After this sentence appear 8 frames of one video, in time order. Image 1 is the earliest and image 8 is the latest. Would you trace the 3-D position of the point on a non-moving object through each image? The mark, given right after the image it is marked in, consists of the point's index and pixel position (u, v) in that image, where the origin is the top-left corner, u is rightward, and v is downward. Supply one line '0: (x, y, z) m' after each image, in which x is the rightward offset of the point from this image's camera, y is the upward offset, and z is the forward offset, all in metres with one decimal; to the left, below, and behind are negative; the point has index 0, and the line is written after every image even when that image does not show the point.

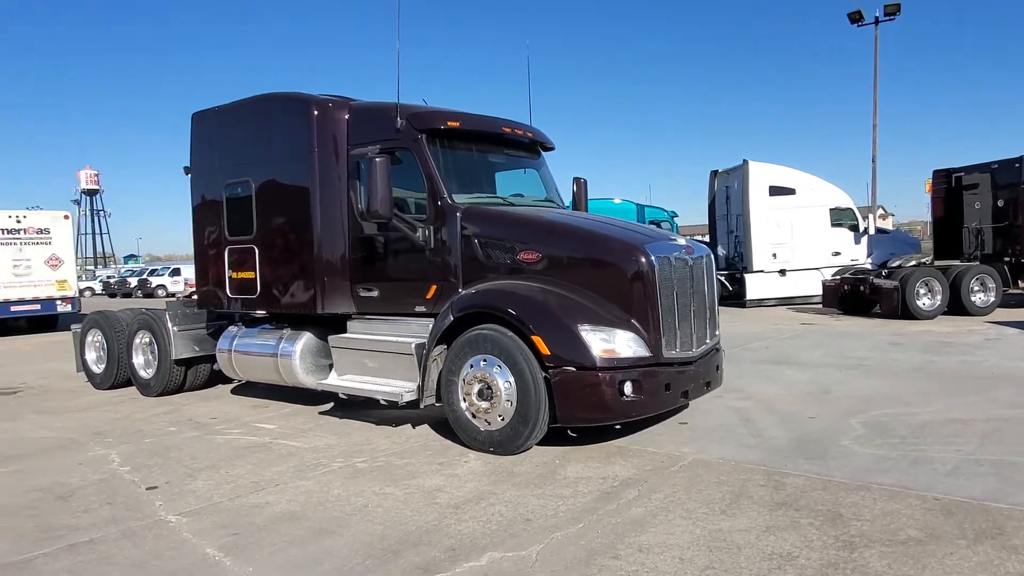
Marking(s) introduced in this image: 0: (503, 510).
0: (-0.1, -1.3, +4.4) m
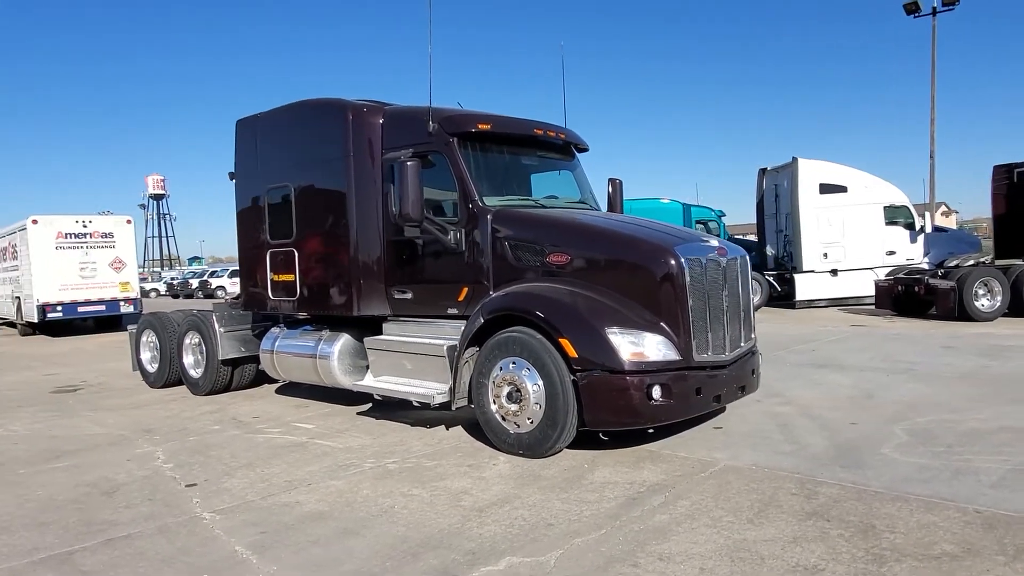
0: (+0.1, -1.4, +4.4) m
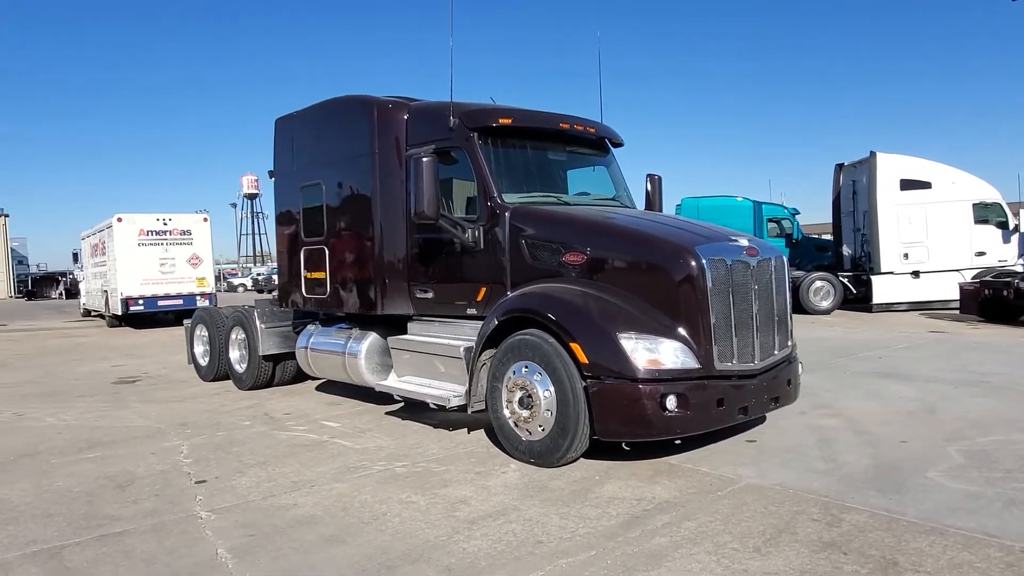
0: (0.0, -1.4, +4.1) m
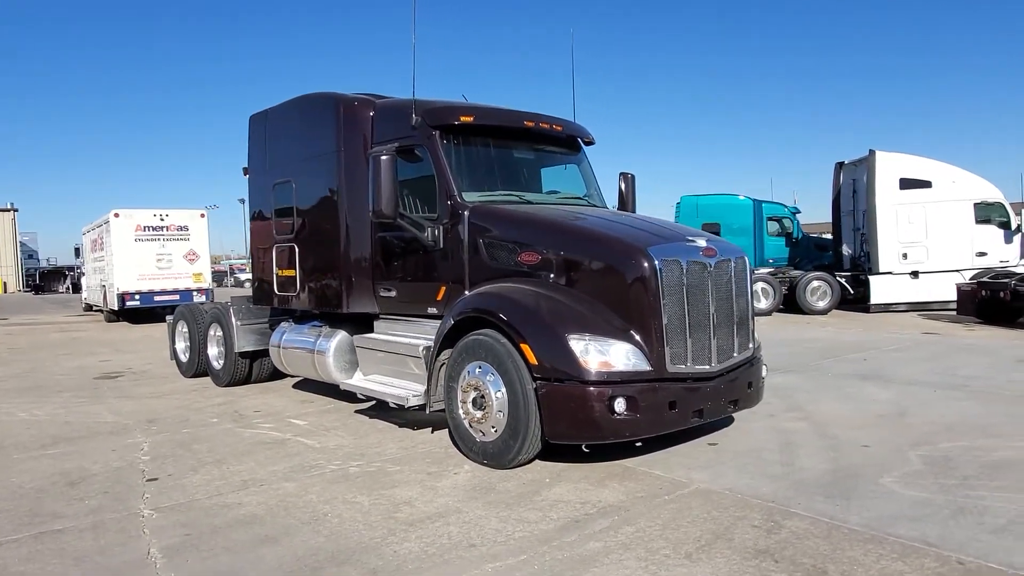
0: (-0.3, -1.4, +4.1) m
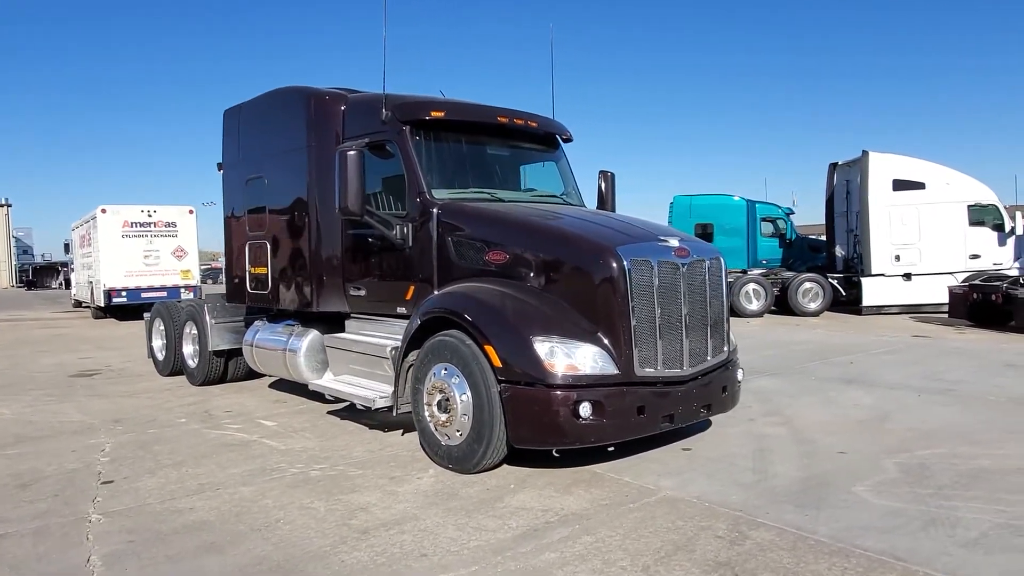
0: (-0.6, -1.4, +3.9) m
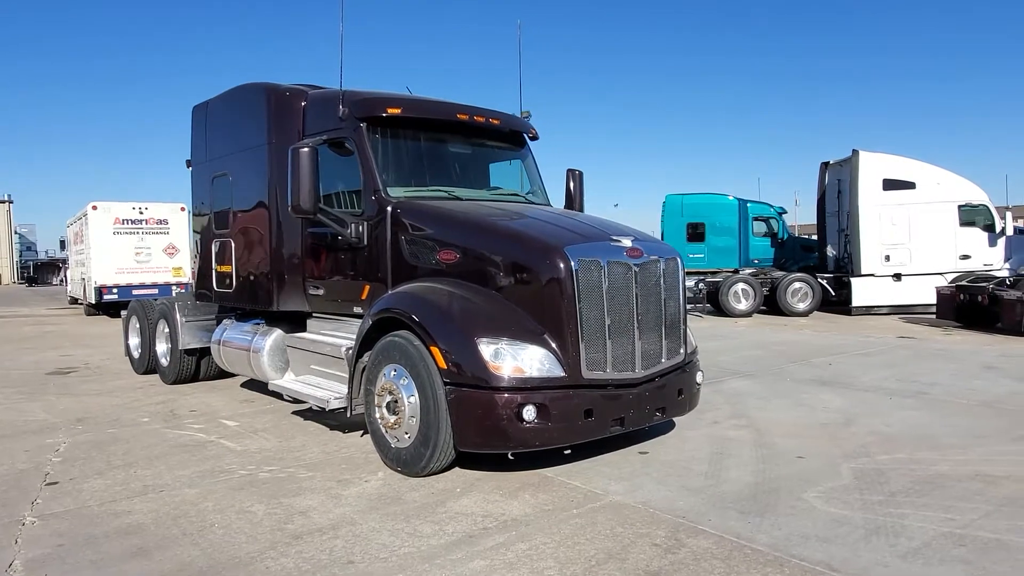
0: (-0.9, -1.4, +3.9) m
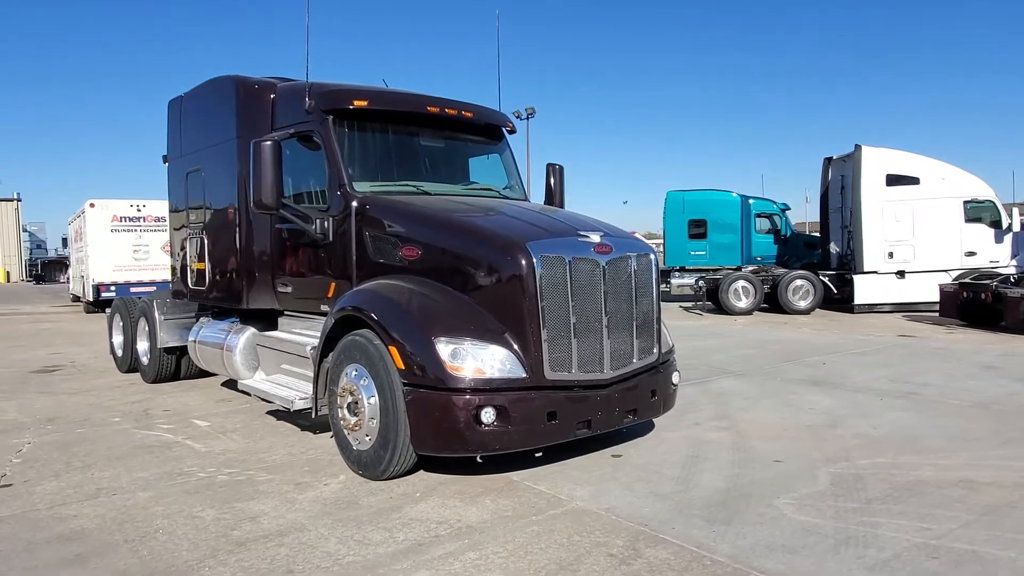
0: (-1.2, -1.3, +3.7) m
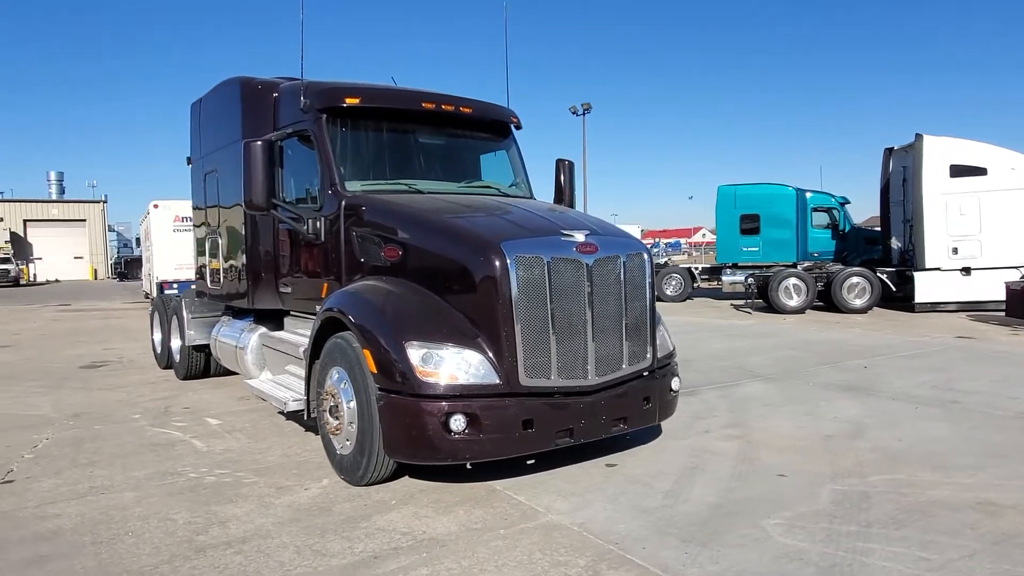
0: (-1.4, -1.4, +3.6) m
